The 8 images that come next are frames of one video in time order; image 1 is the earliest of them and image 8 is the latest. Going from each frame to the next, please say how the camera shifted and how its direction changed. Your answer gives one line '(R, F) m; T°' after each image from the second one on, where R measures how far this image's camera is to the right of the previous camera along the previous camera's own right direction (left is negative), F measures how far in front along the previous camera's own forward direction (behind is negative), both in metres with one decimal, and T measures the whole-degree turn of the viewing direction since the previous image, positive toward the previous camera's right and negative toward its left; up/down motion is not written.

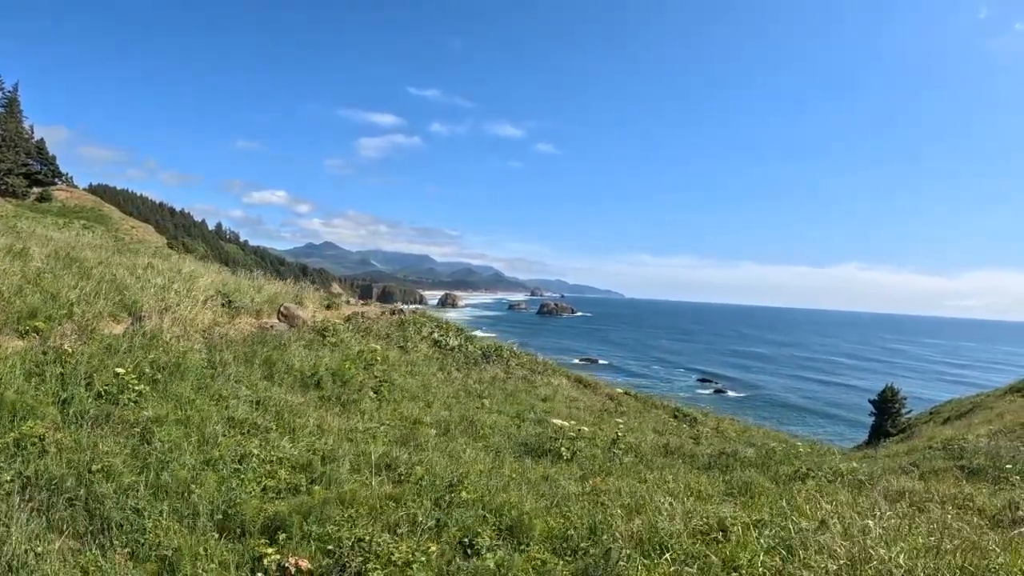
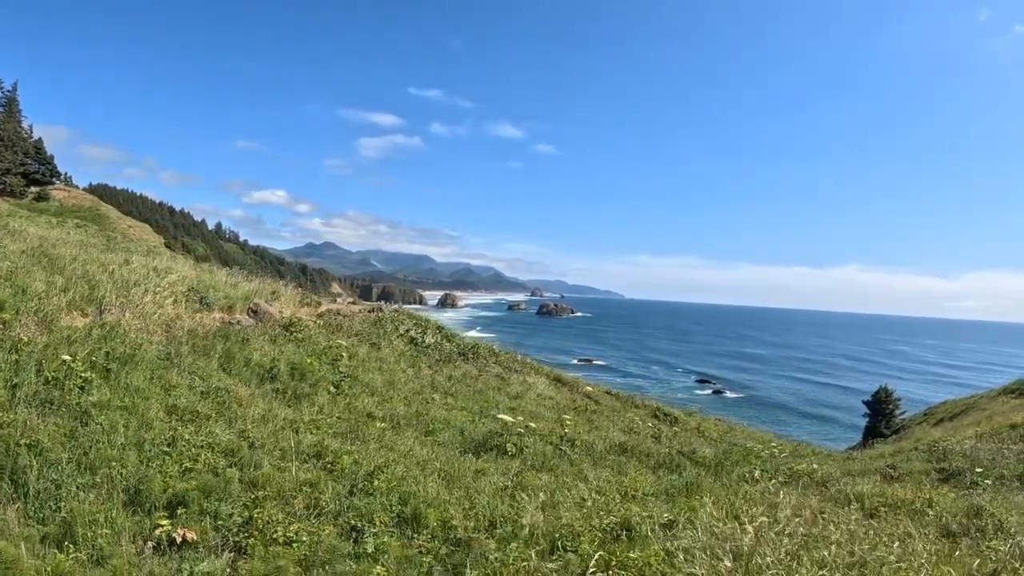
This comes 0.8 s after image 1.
(+0.8, -0.1) m; -1°
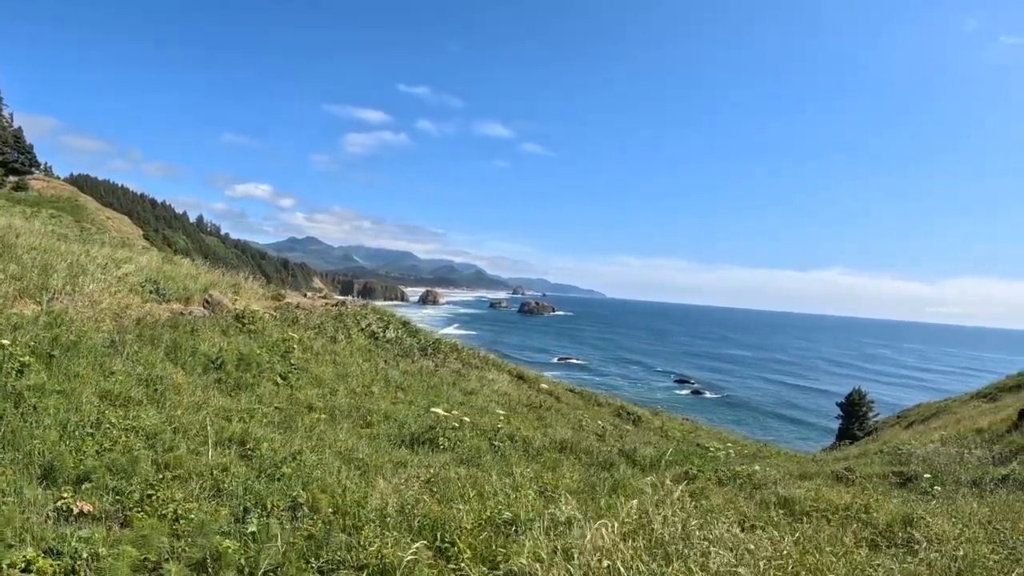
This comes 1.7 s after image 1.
(+0.8, -0.3) m; +1°
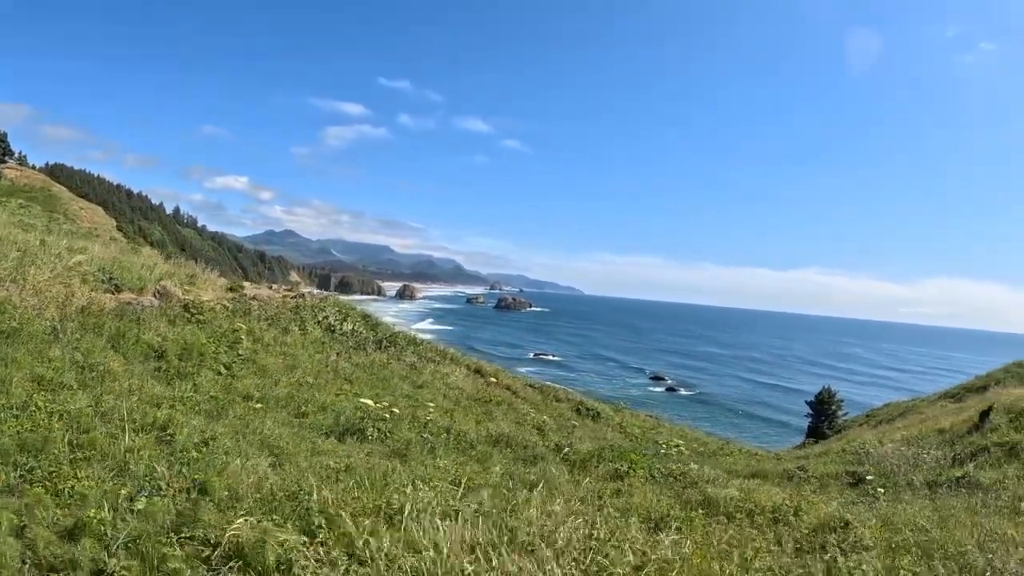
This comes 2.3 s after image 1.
(+0.8, -0.4) m; +1°
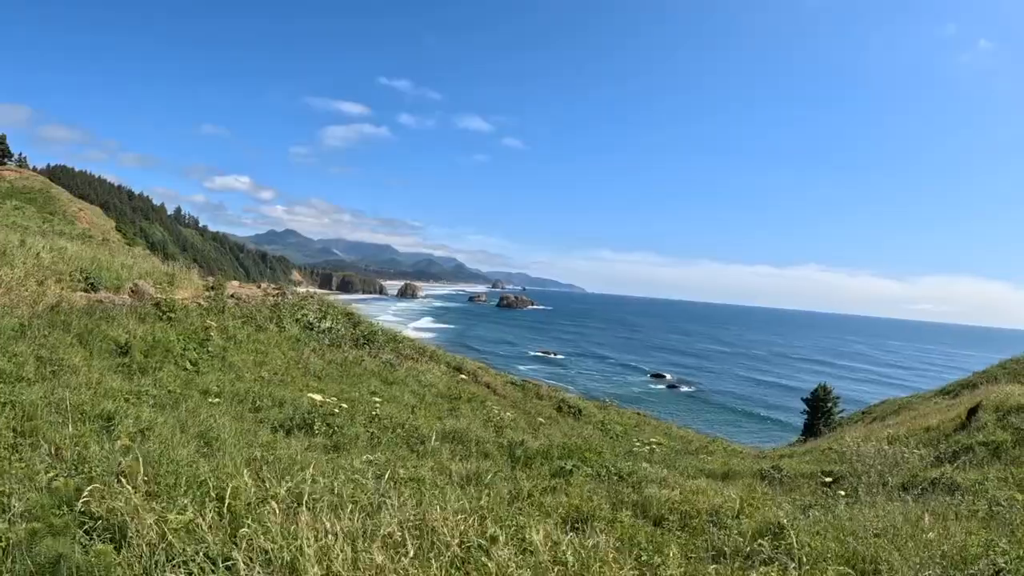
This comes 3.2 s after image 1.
(+0.9, -0.1) m; -1°
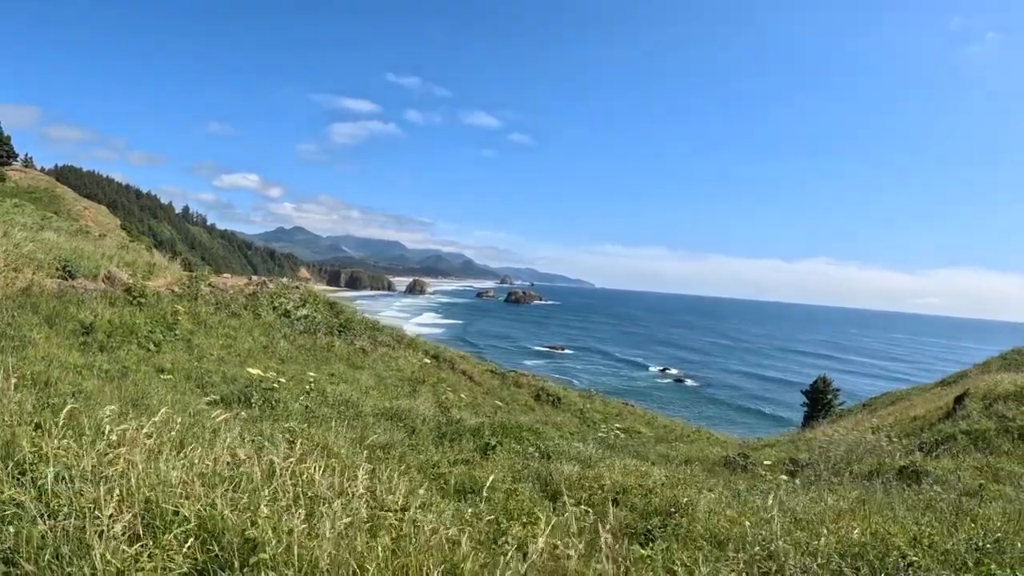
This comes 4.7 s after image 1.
(+1.3, -0.2) m; -3°
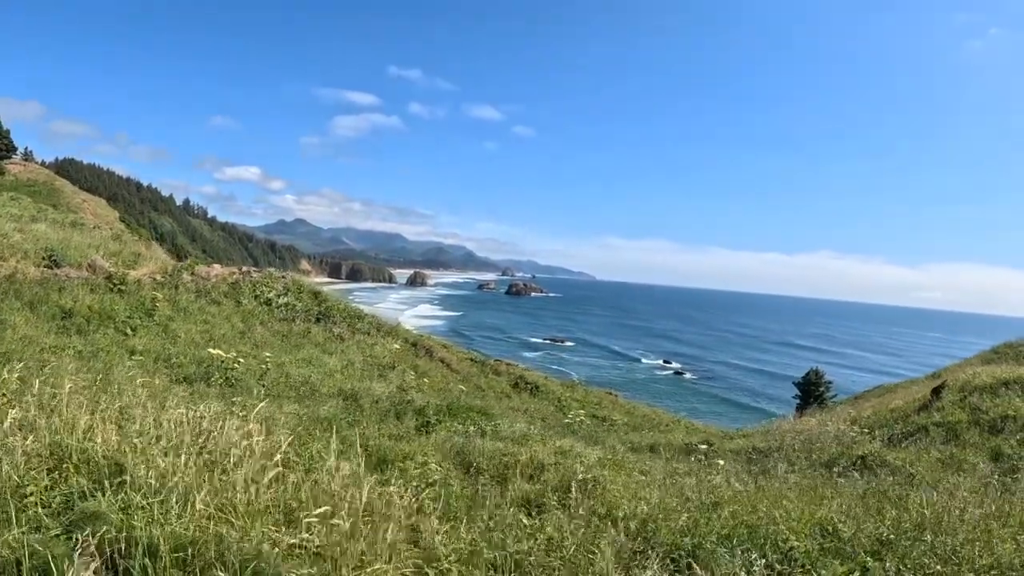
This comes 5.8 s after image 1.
(+1.0, -0.4) m; -1°
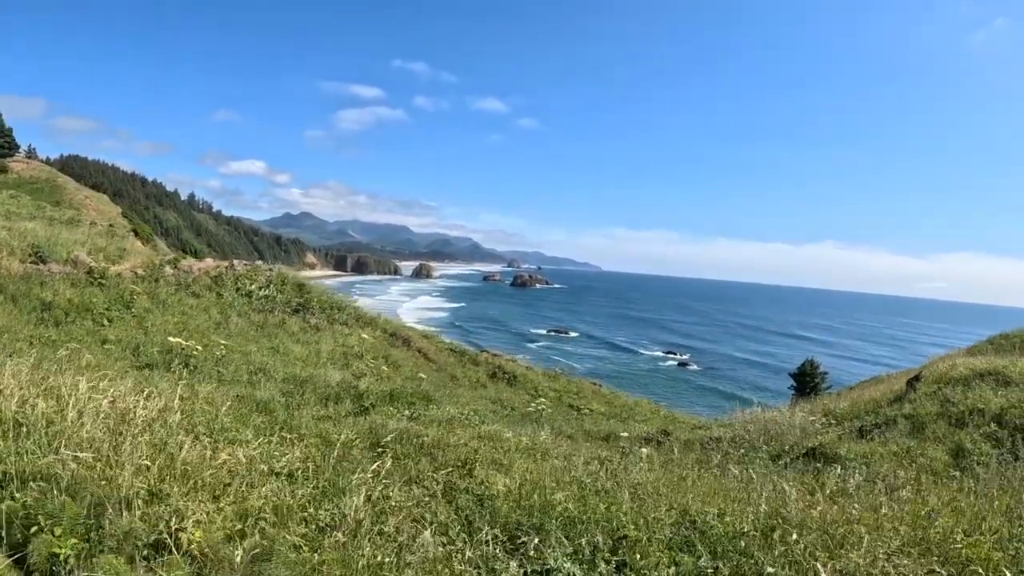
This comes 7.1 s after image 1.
(+1.3, -0.3) m; -2°
